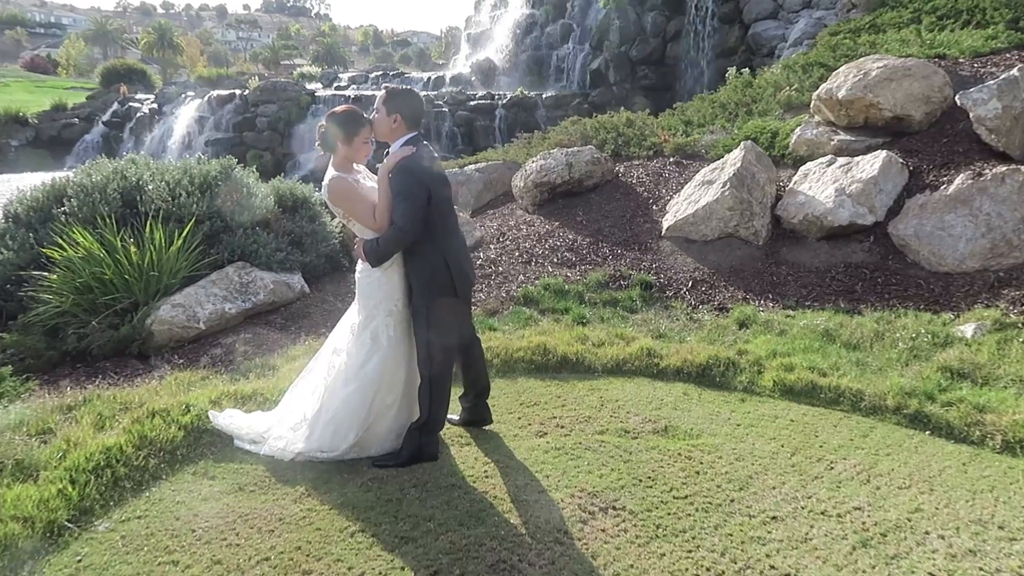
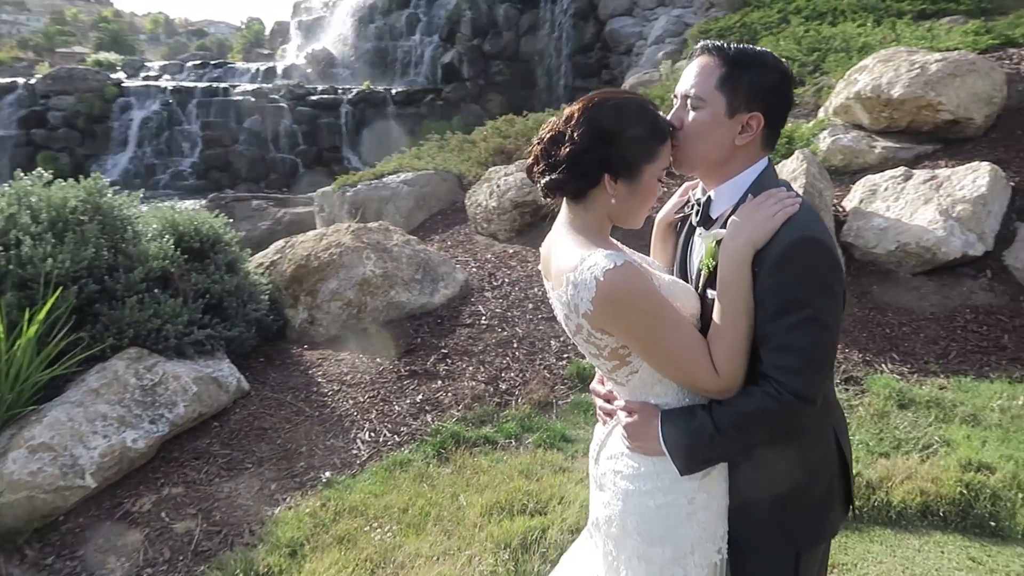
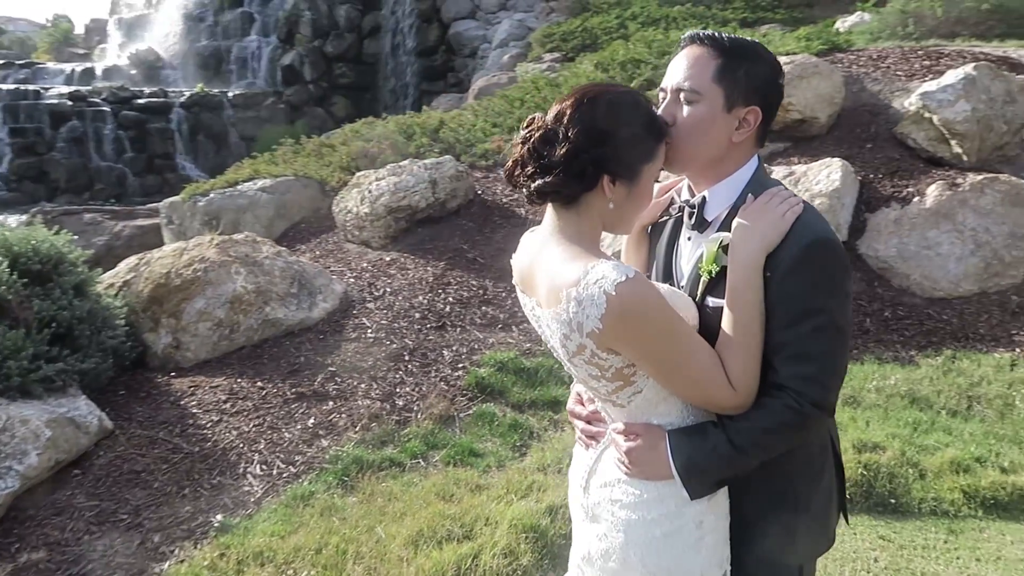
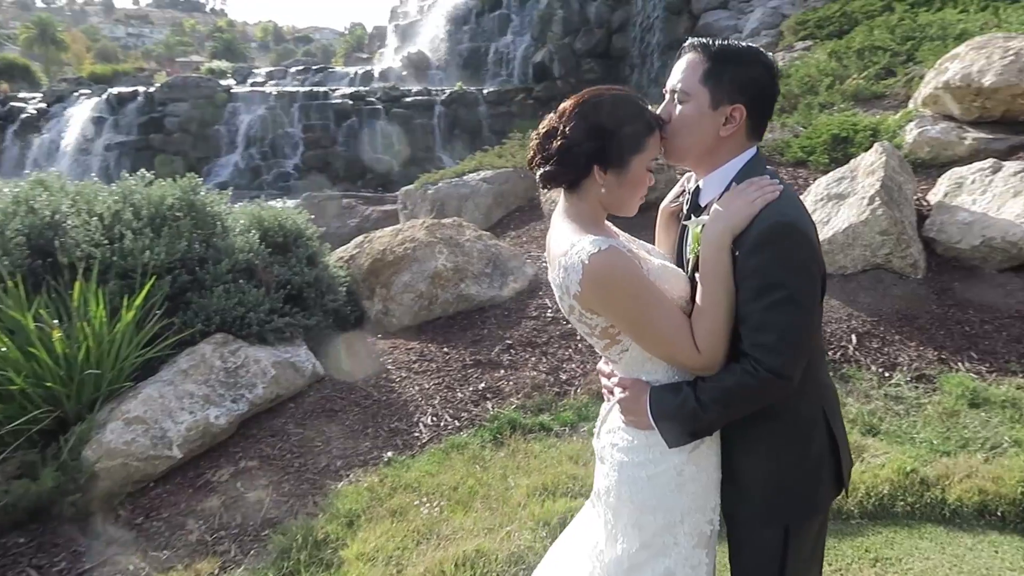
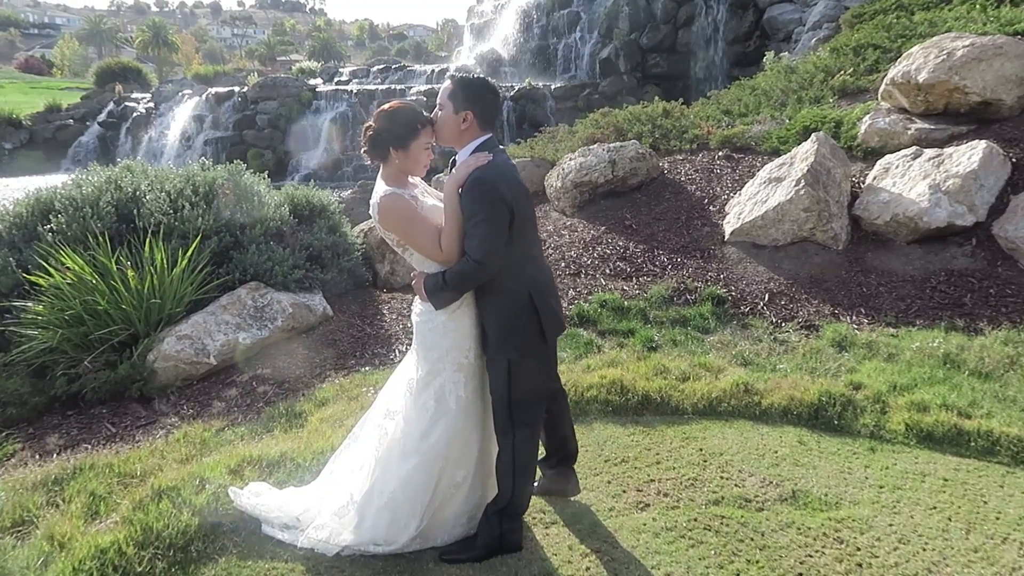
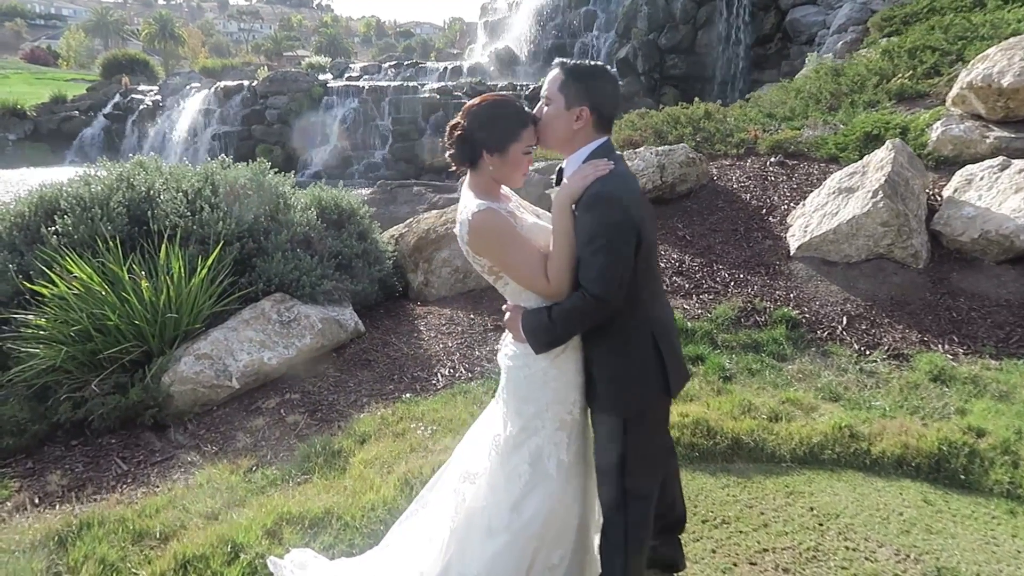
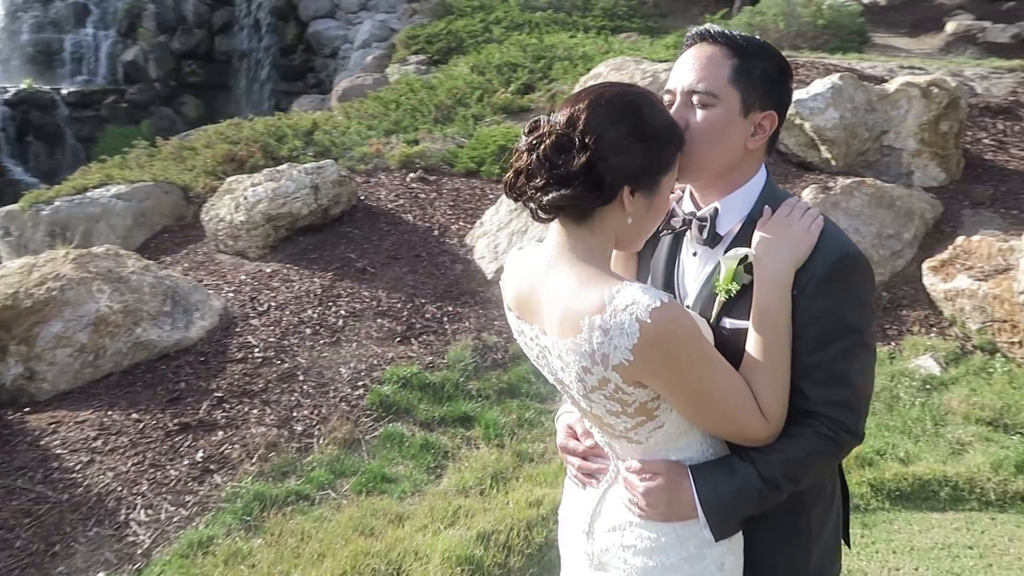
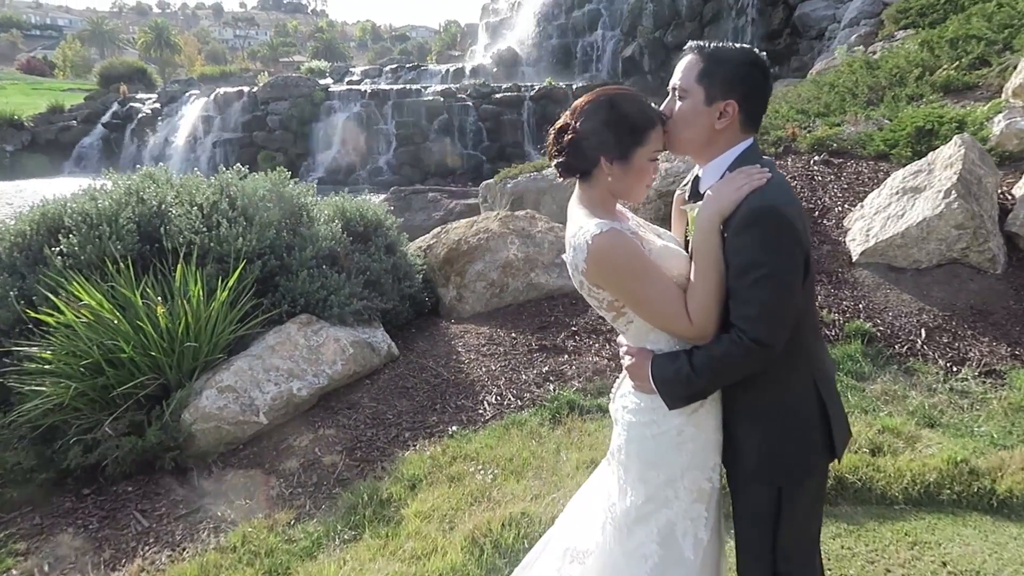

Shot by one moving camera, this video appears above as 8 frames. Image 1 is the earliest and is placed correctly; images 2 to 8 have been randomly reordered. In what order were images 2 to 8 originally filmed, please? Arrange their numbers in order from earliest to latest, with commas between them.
5, 6, 8, 4, 2, 3, 7
